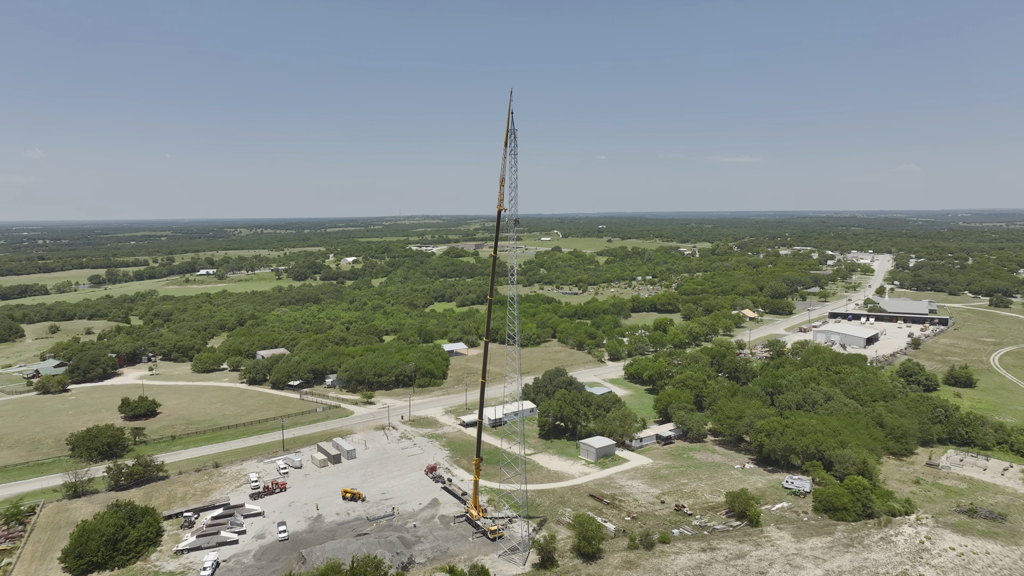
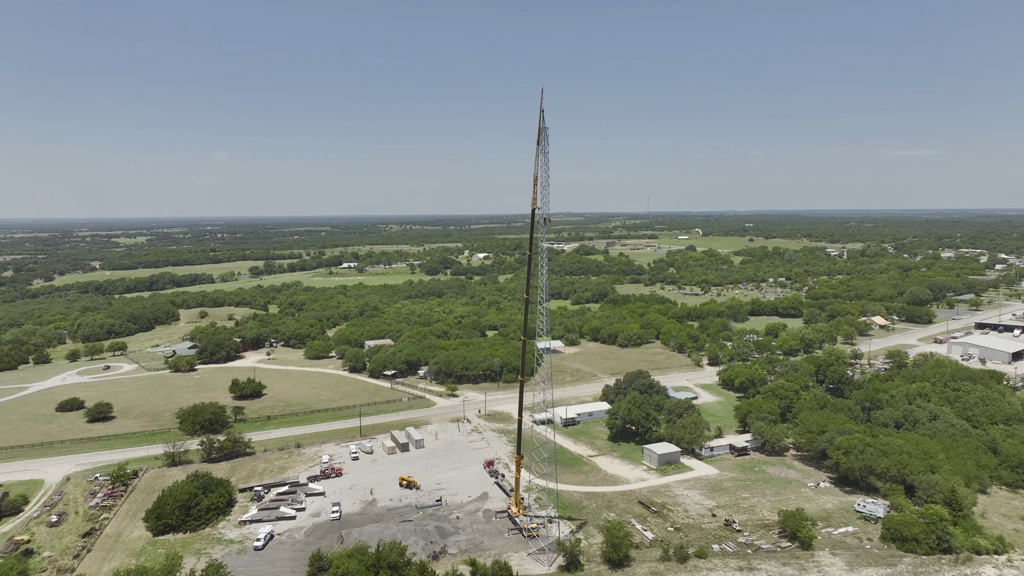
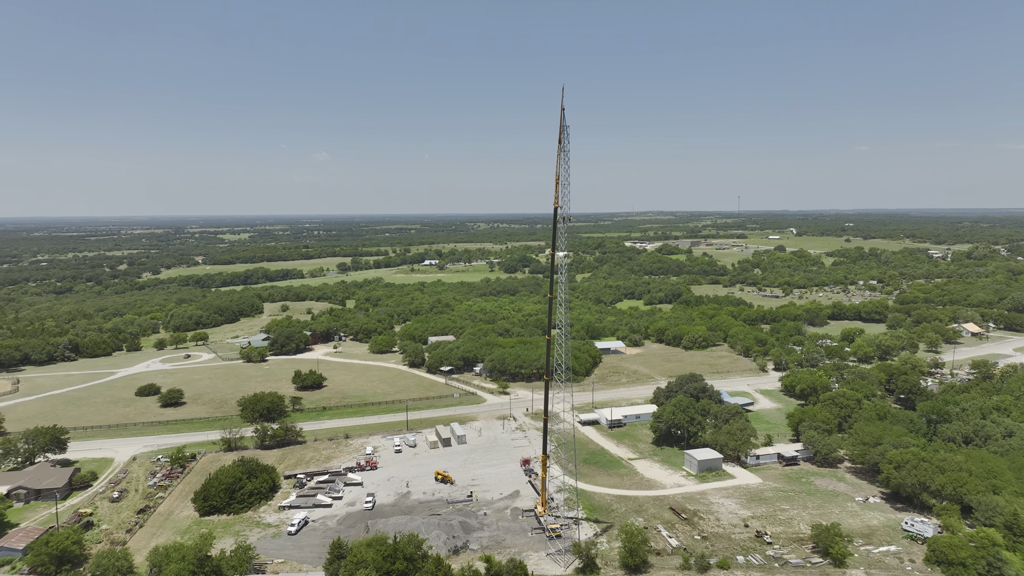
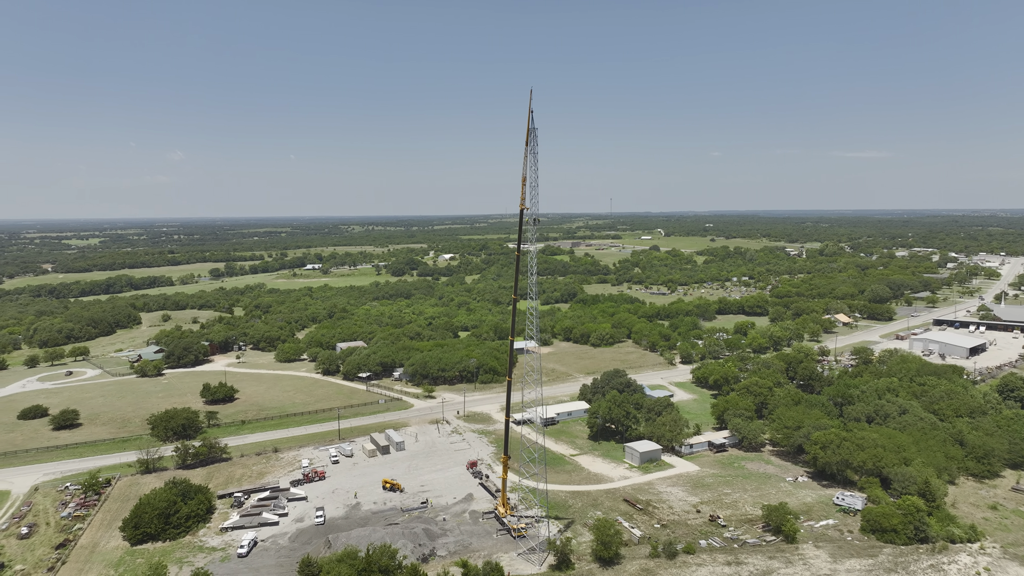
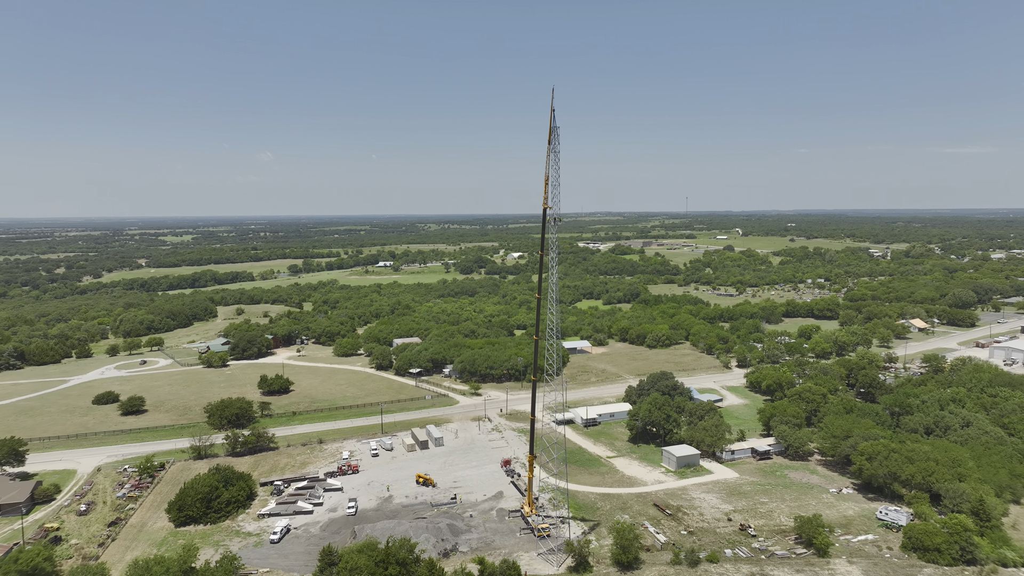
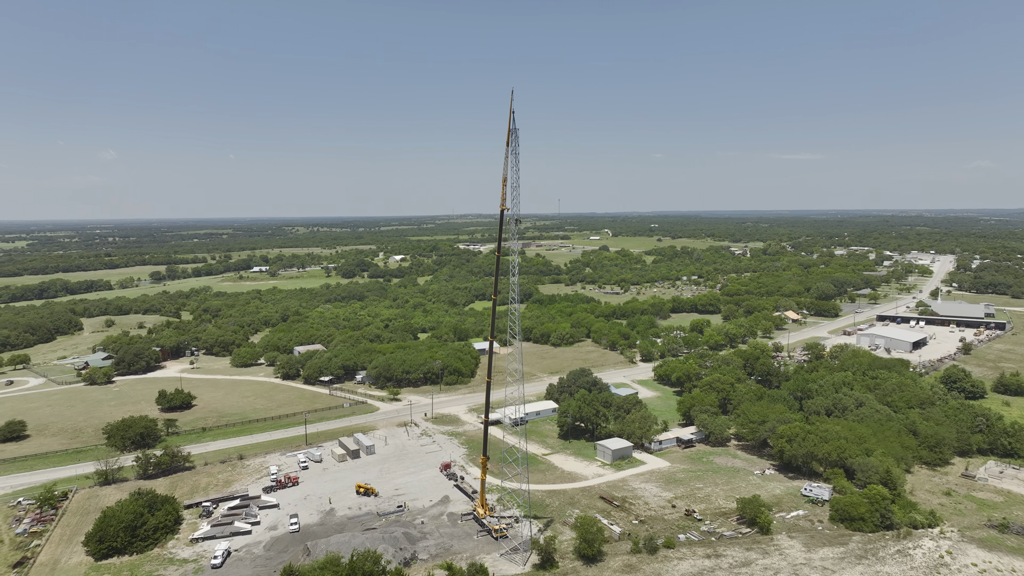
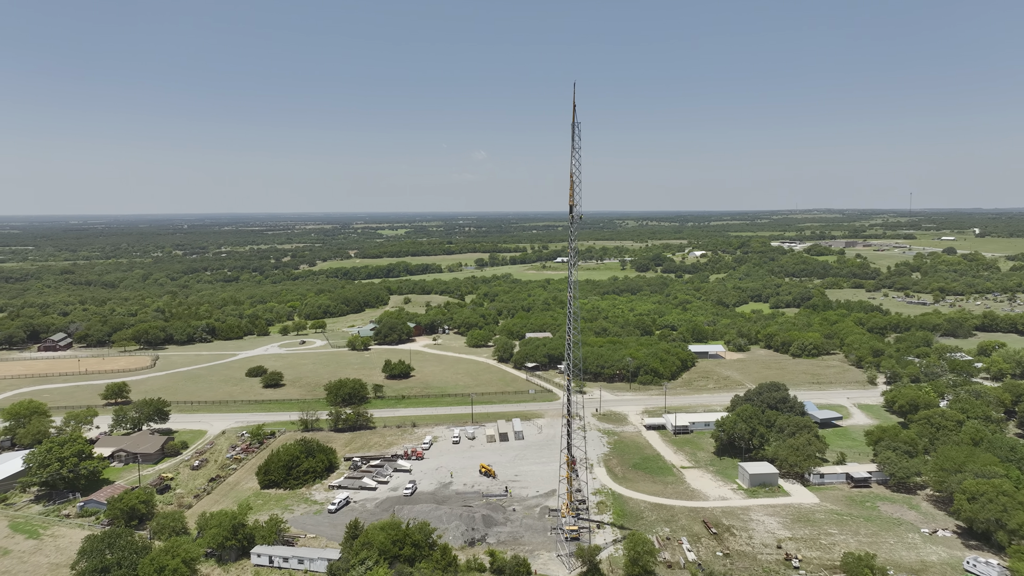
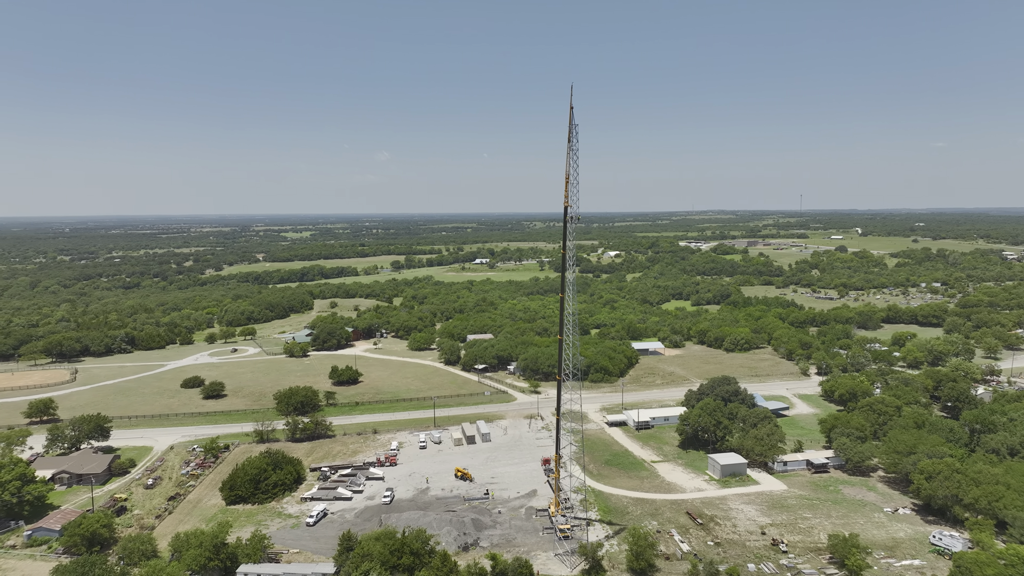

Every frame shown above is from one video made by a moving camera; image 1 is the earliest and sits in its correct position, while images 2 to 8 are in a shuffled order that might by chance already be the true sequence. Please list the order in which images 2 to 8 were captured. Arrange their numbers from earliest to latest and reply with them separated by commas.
6, 4, 2, 5, 3, 8, 7
